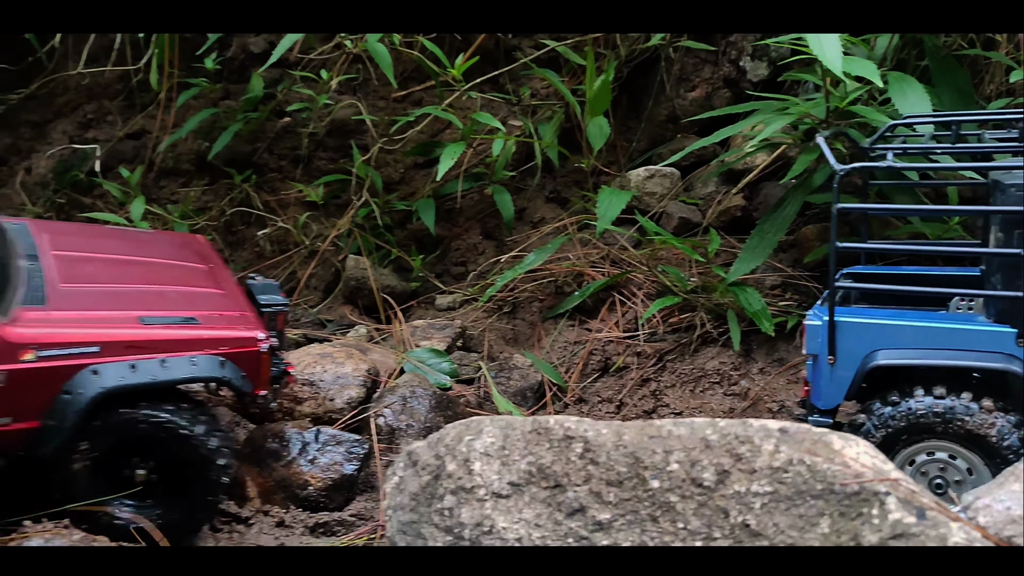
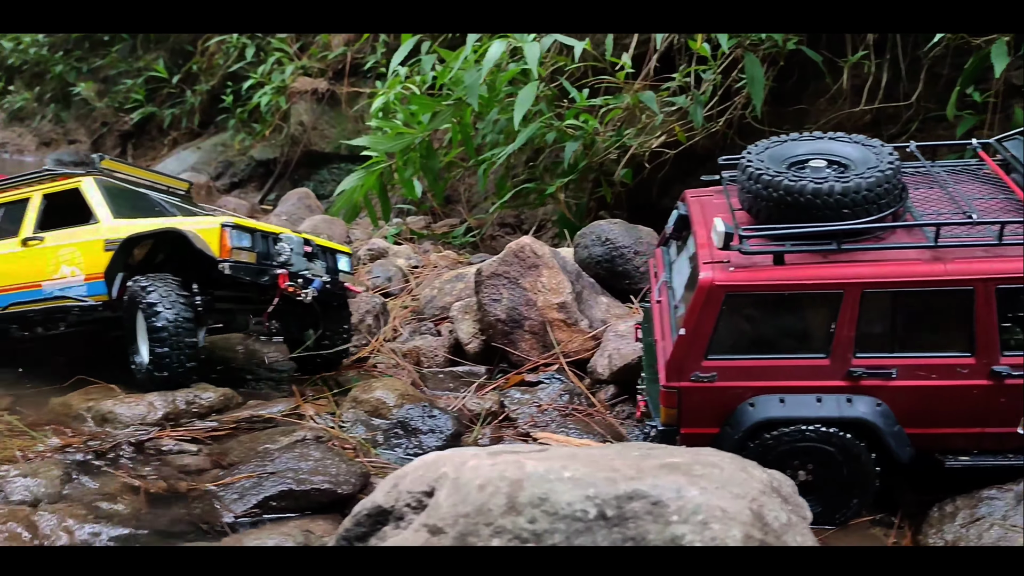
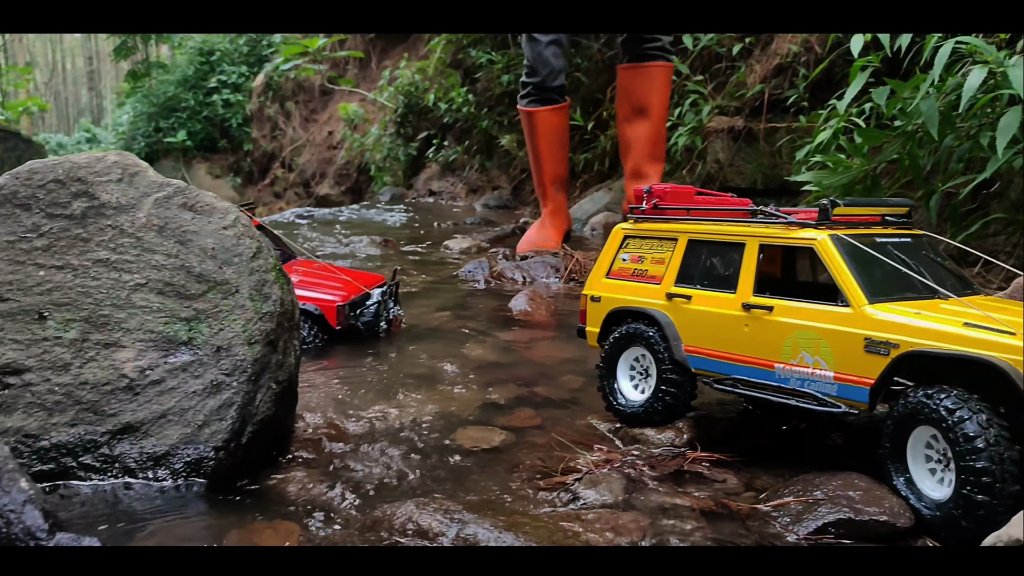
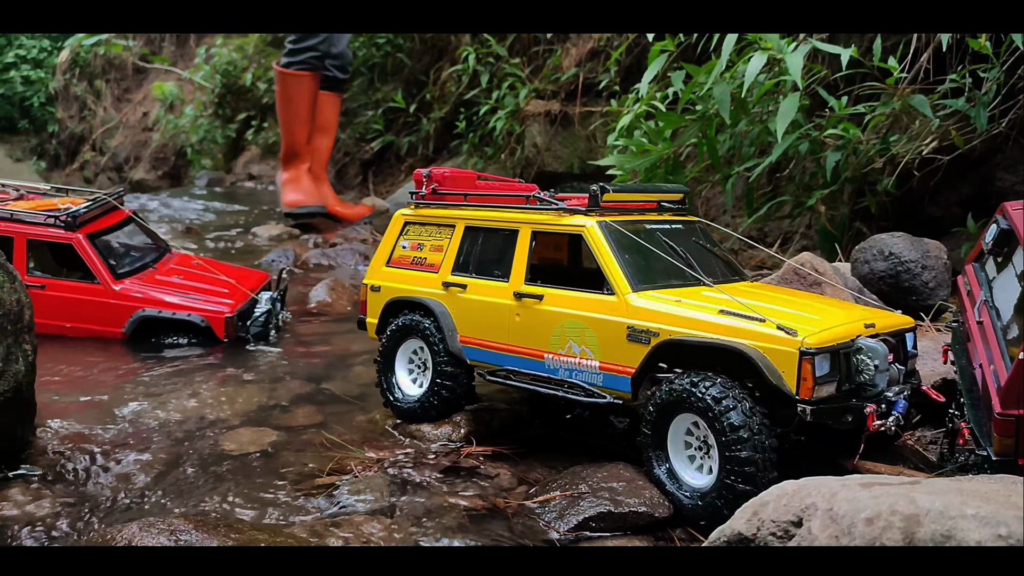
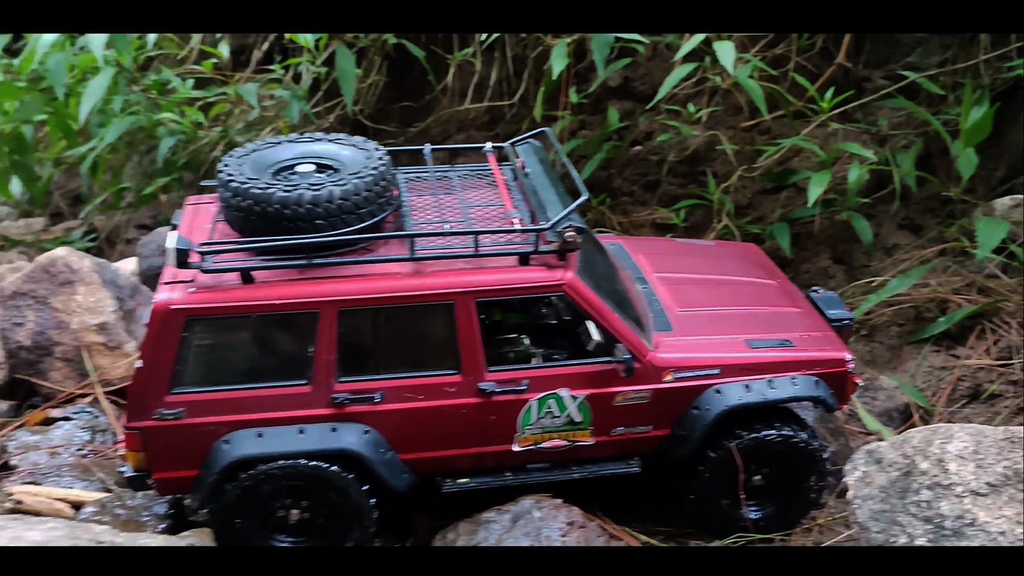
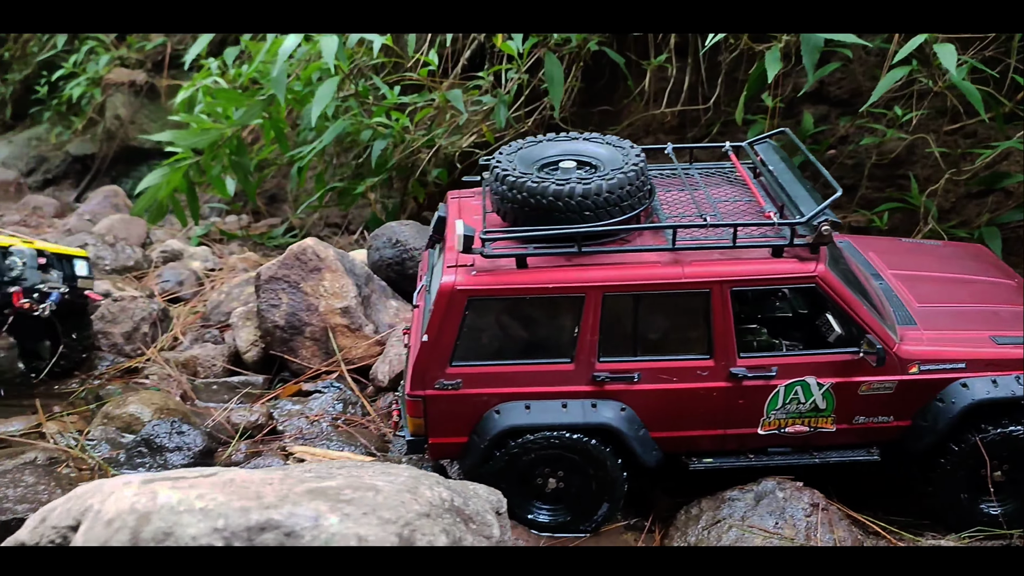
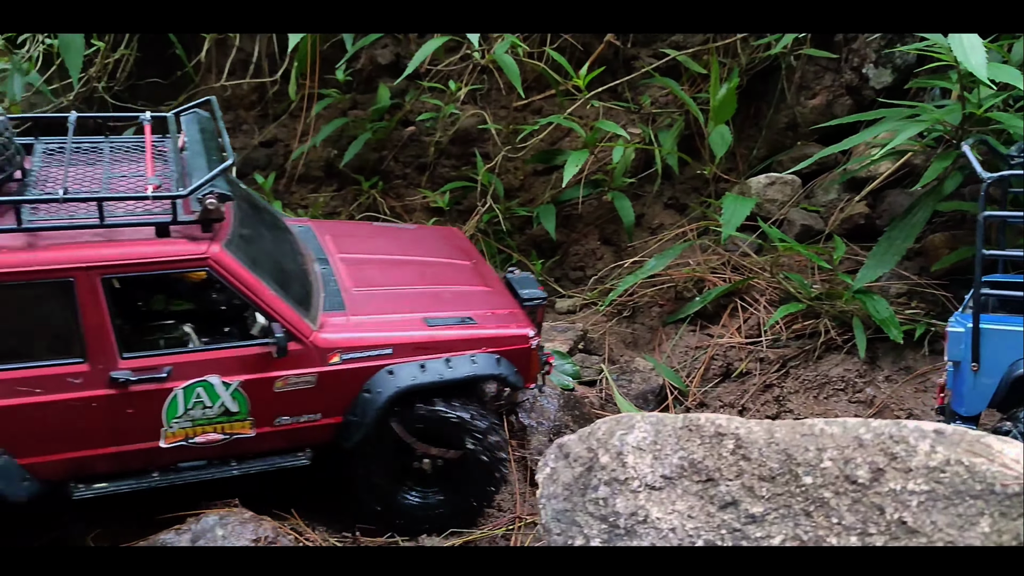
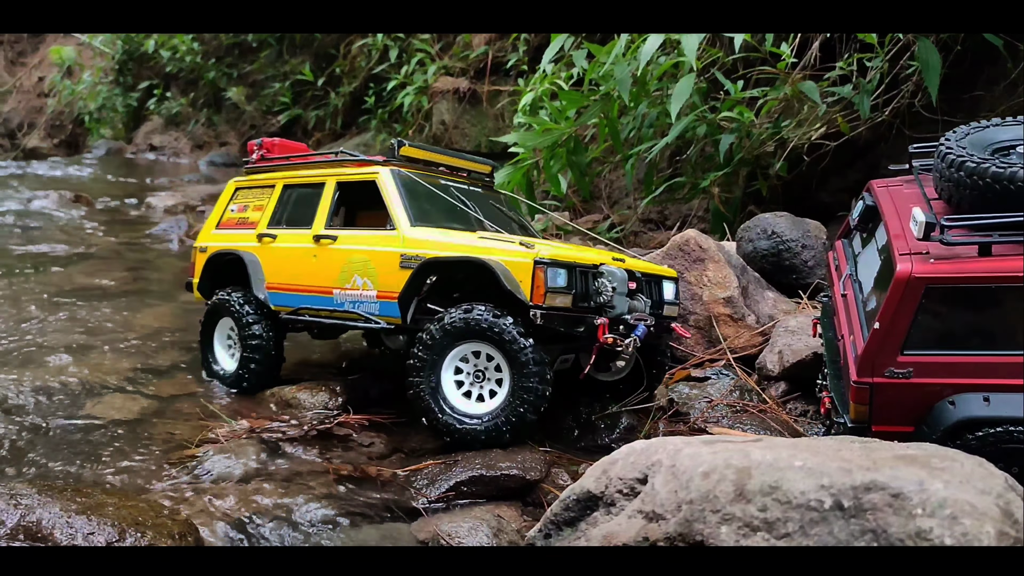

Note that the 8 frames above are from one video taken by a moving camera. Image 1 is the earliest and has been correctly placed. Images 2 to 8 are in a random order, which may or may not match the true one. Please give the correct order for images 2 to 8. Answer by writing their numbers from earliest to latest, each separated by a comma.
7, 5, 6, 2, 8, 4, 3
